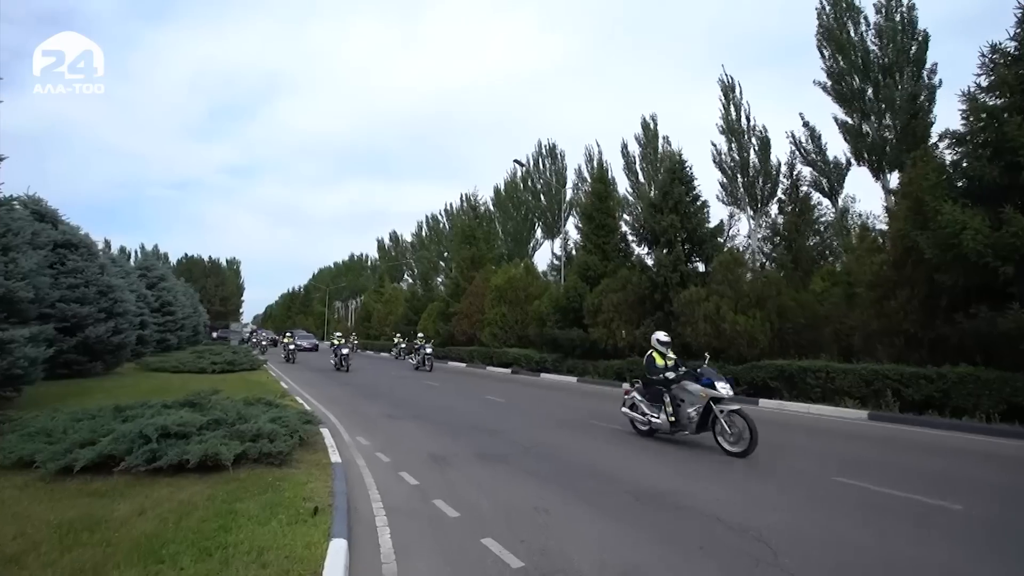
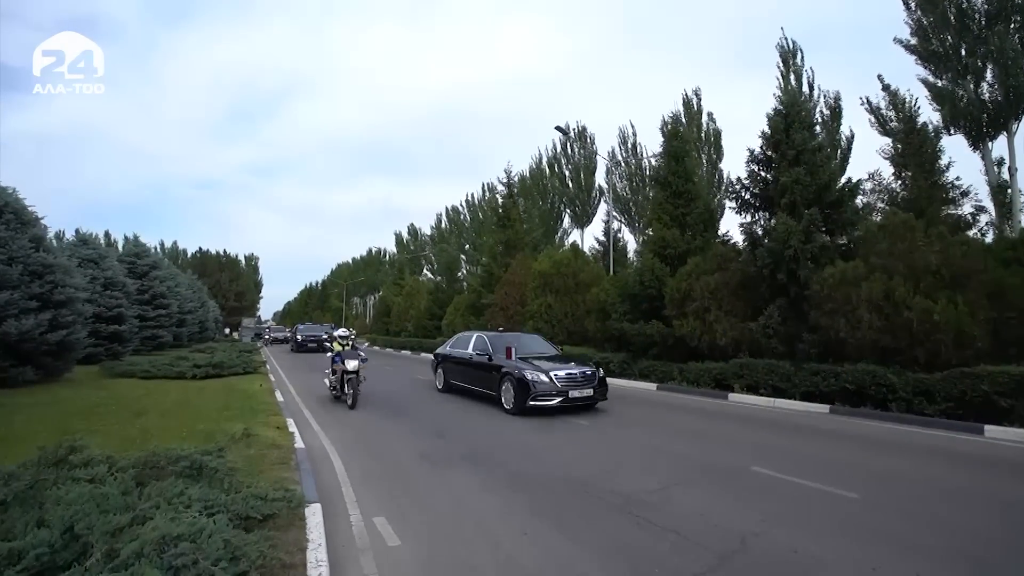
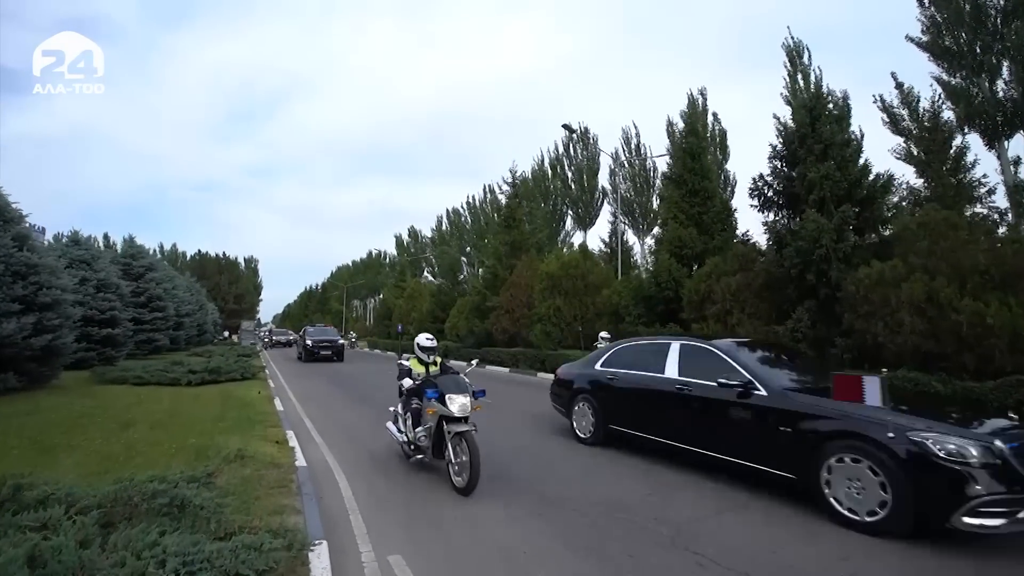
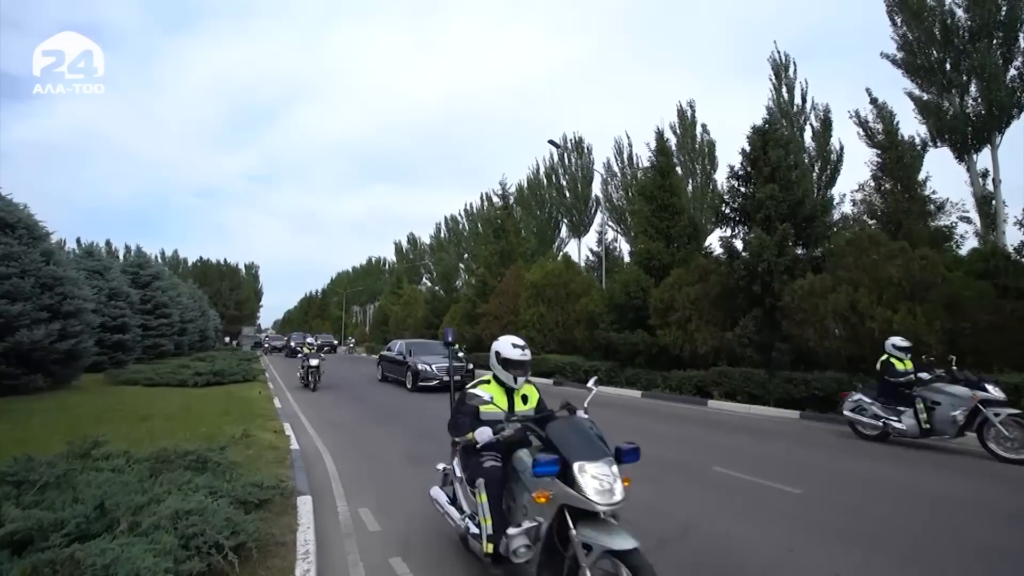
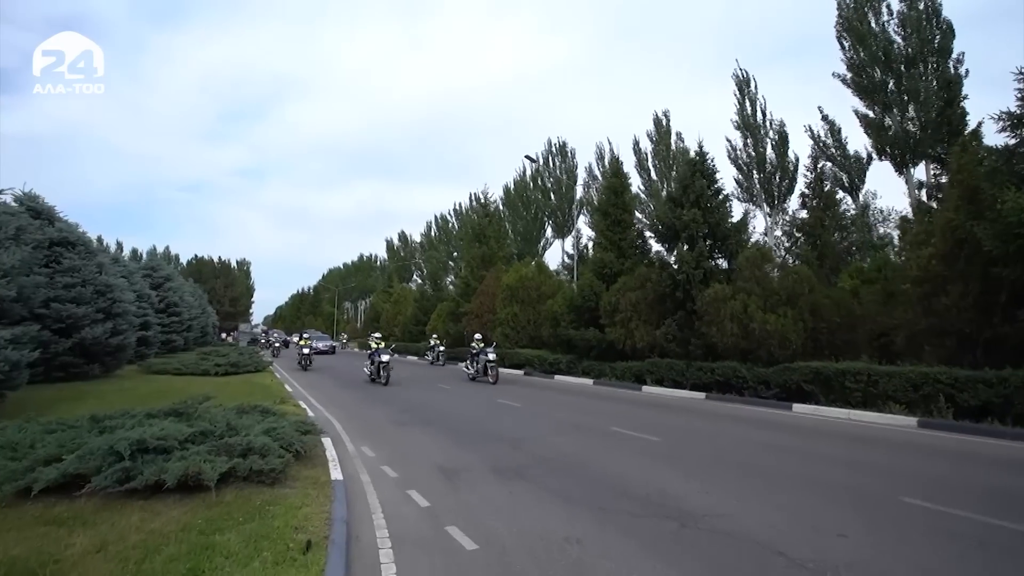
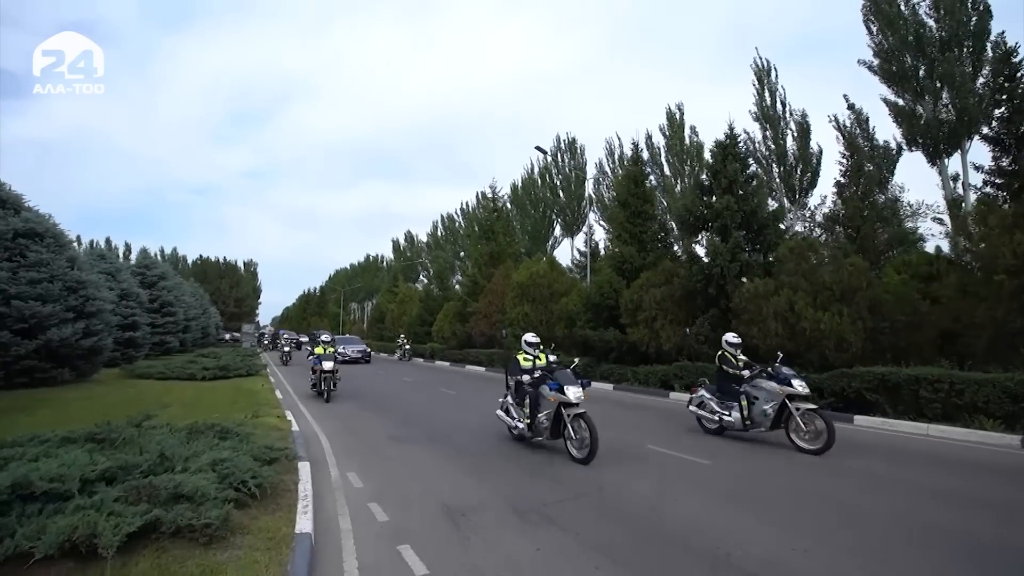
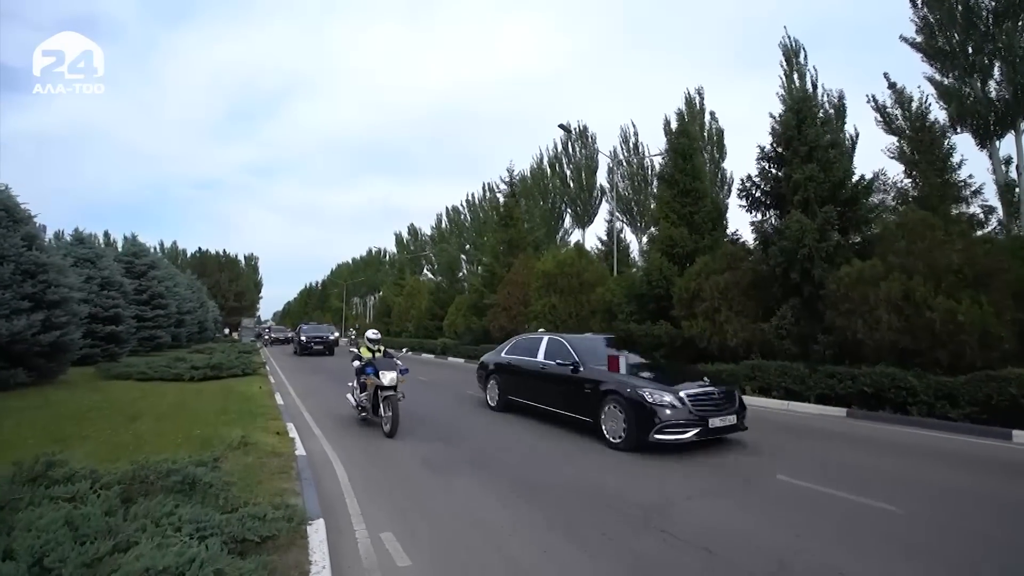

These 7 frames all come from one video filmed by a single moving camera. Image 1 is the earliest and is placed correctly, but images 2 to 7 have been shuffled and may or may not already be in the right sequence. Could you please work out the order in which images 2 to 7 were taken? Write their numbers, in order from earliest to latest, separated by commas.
5, 6, 4, 2, 7, 3
